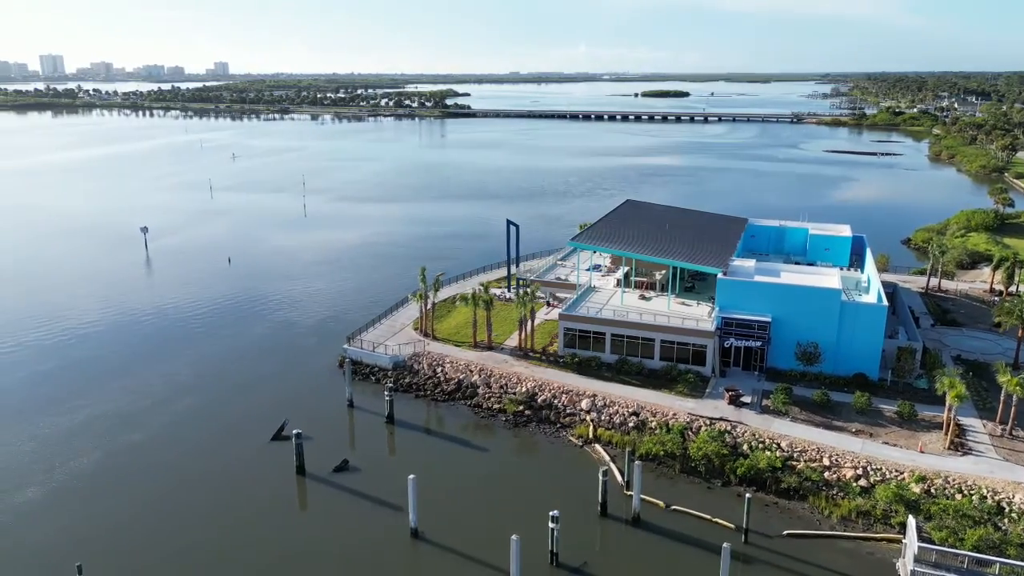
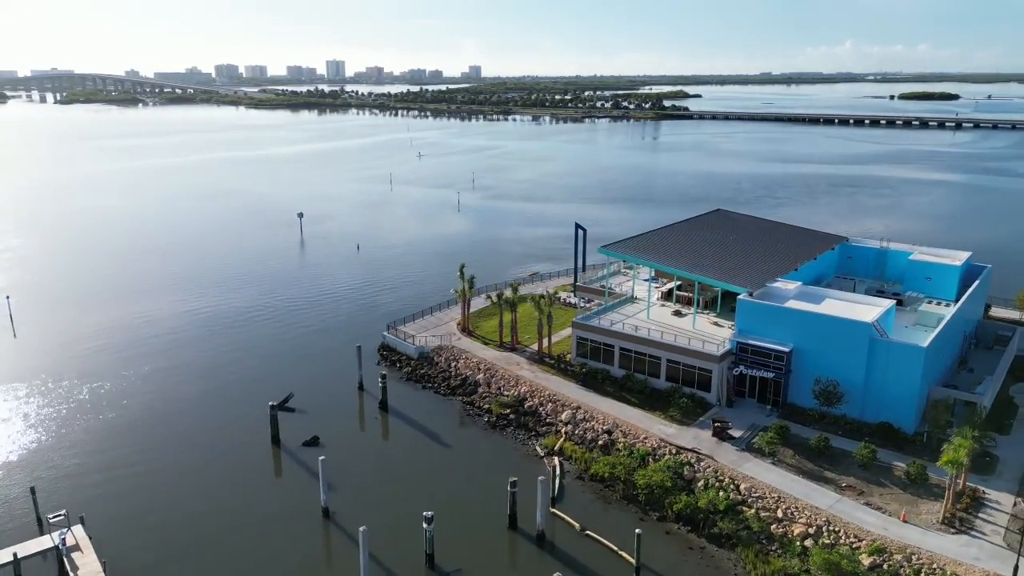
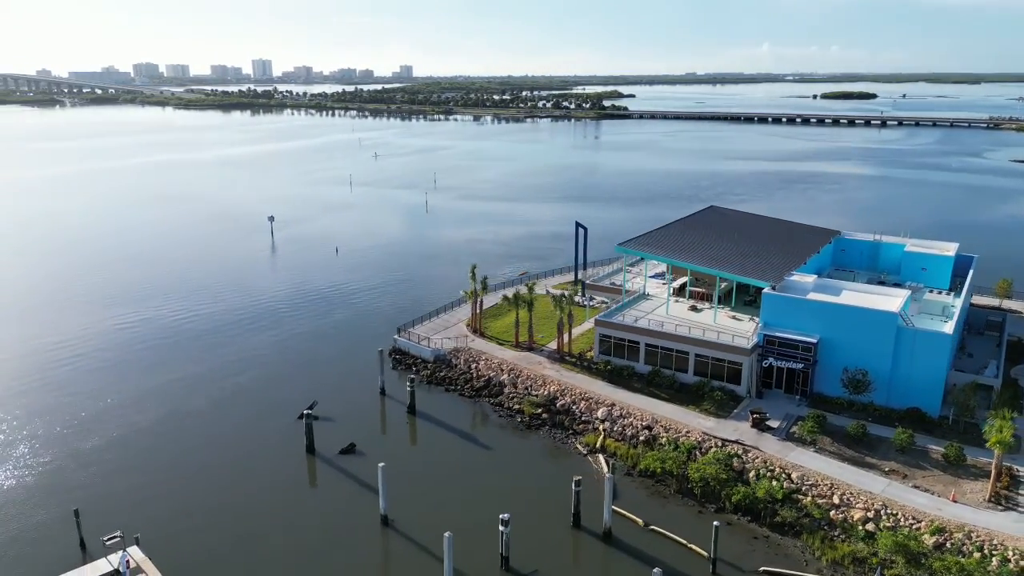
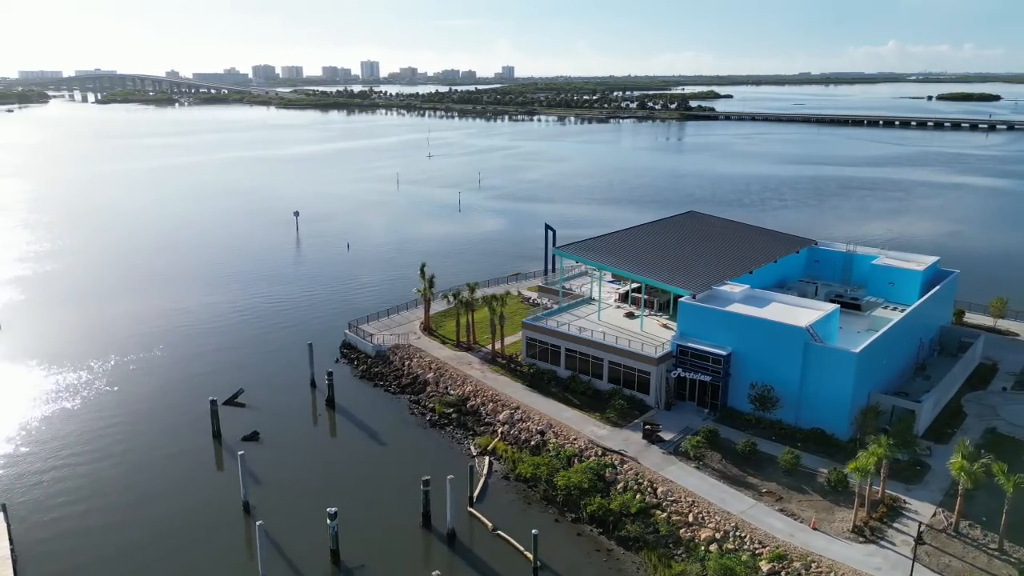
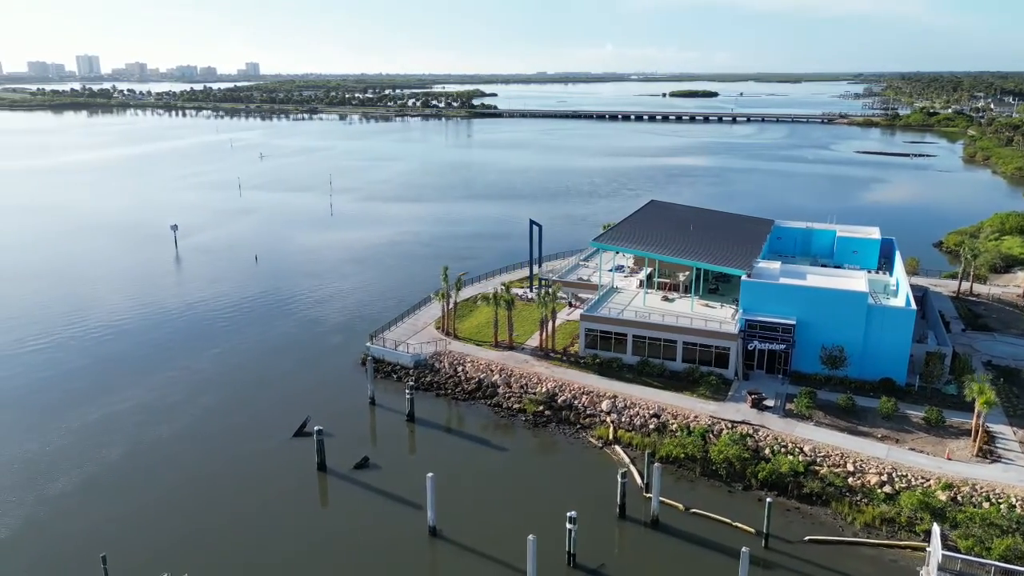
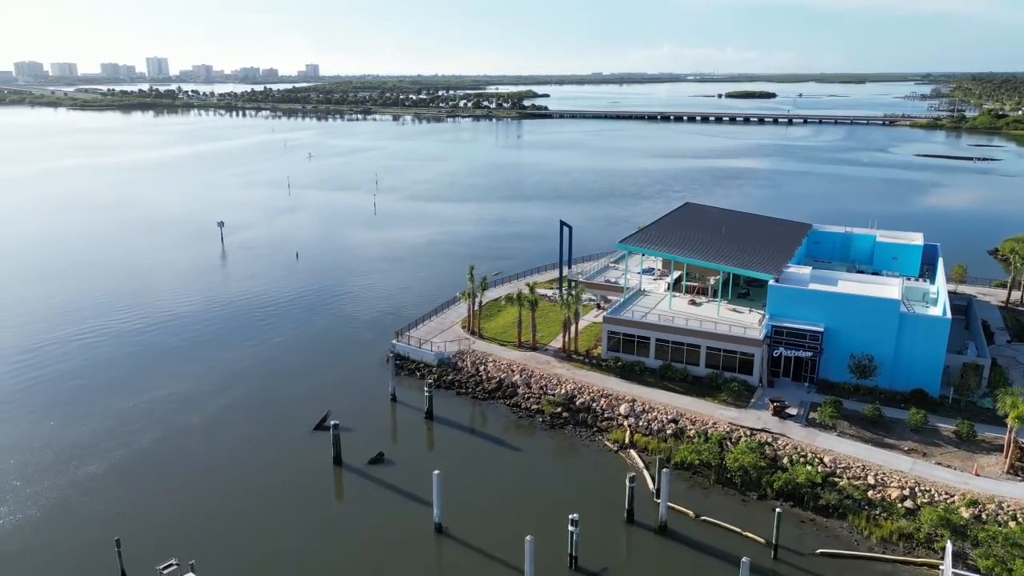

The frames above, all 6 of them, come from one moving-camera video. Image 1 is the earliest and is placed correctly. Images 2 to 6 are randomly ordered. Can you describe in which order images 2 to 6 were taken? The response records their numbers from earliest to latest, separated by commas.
5, 6, 3, 2, 4
